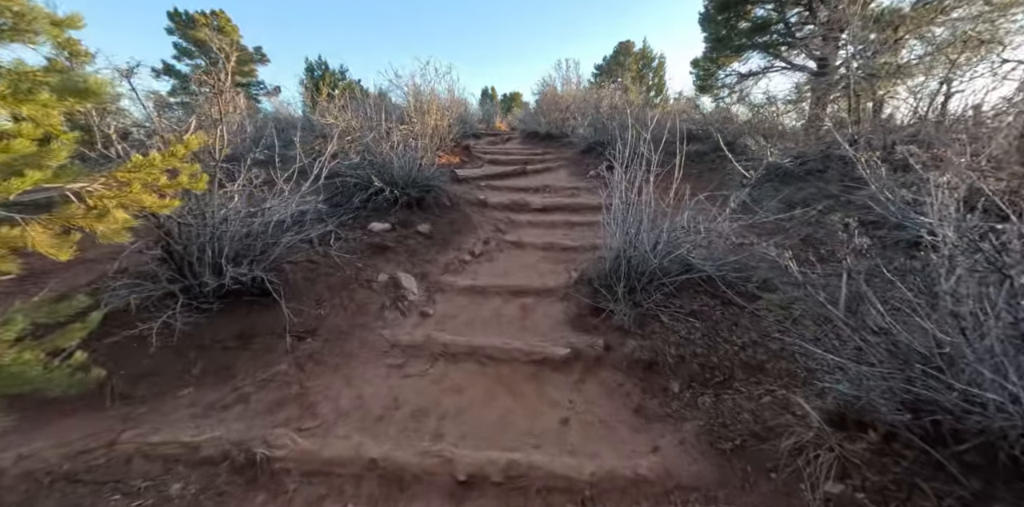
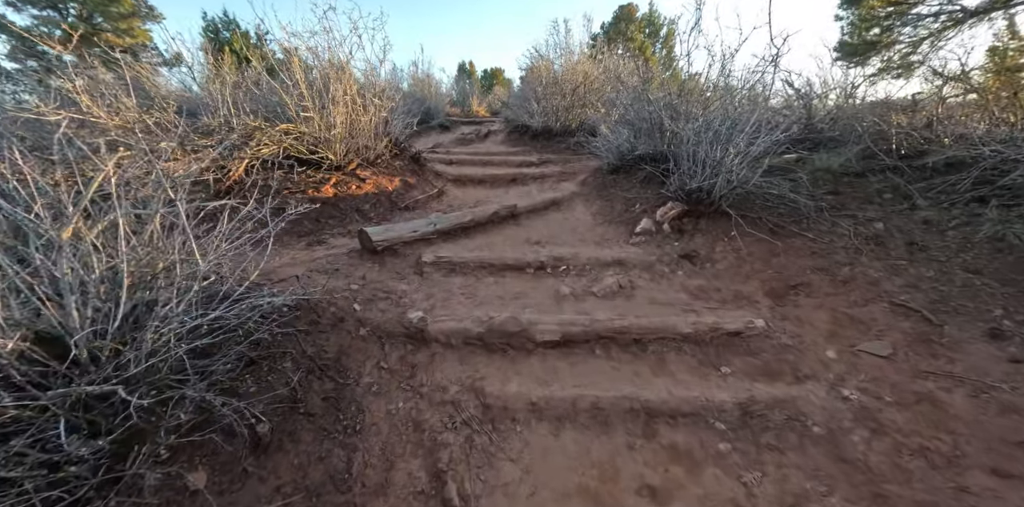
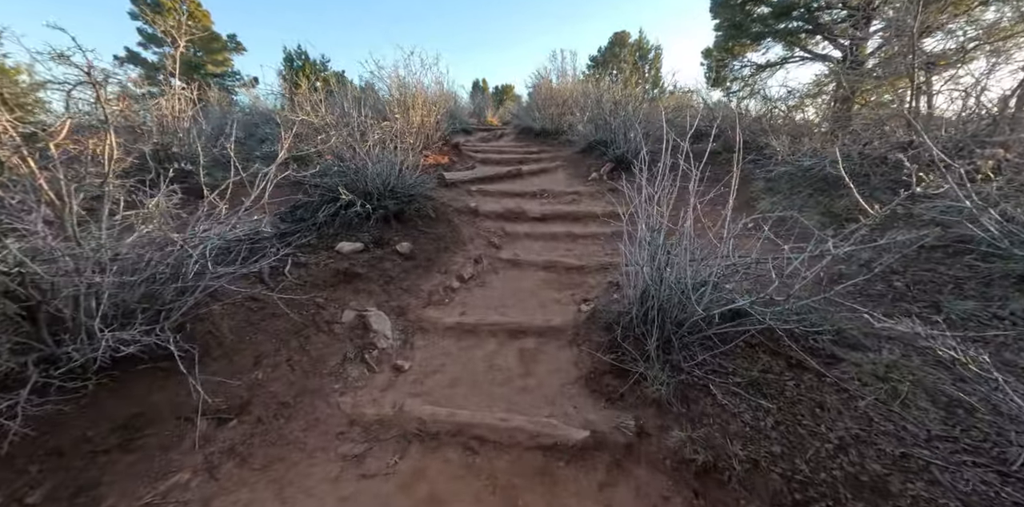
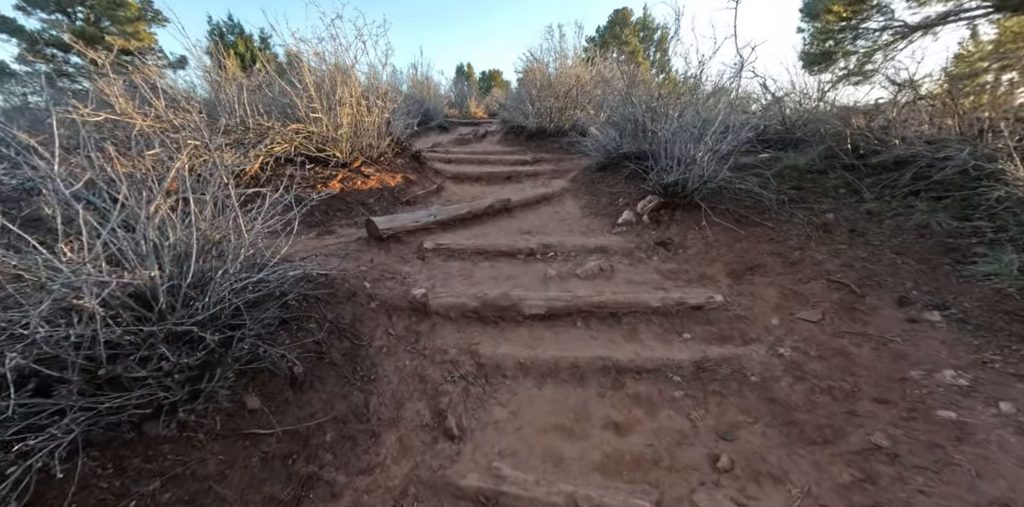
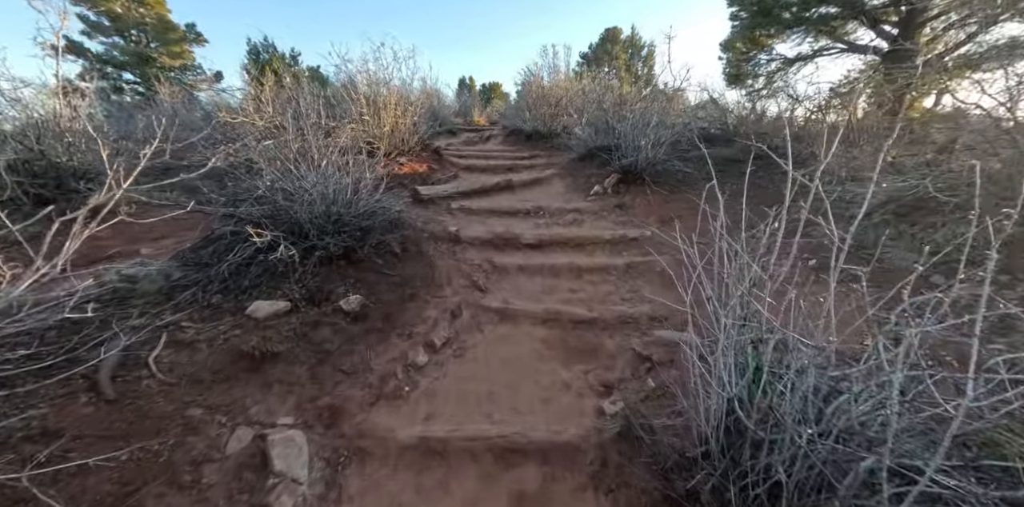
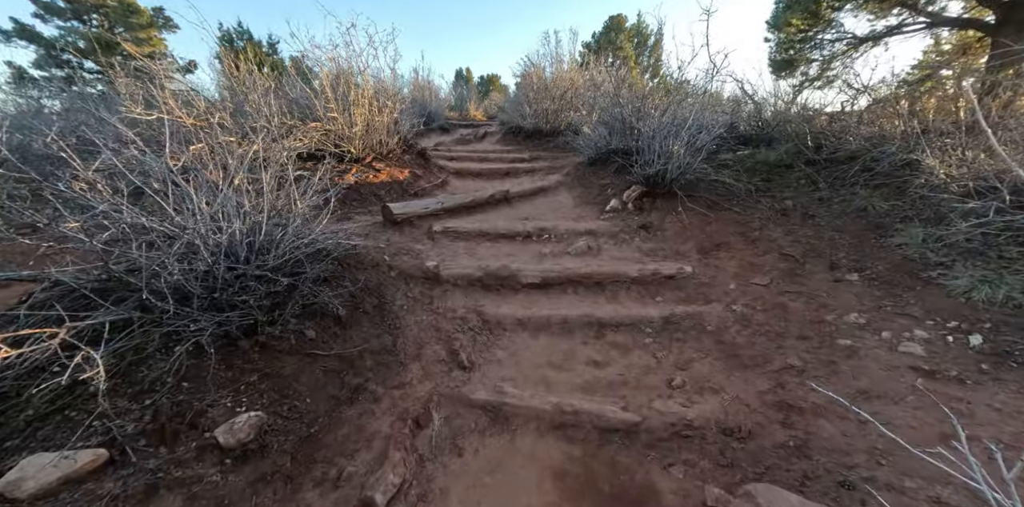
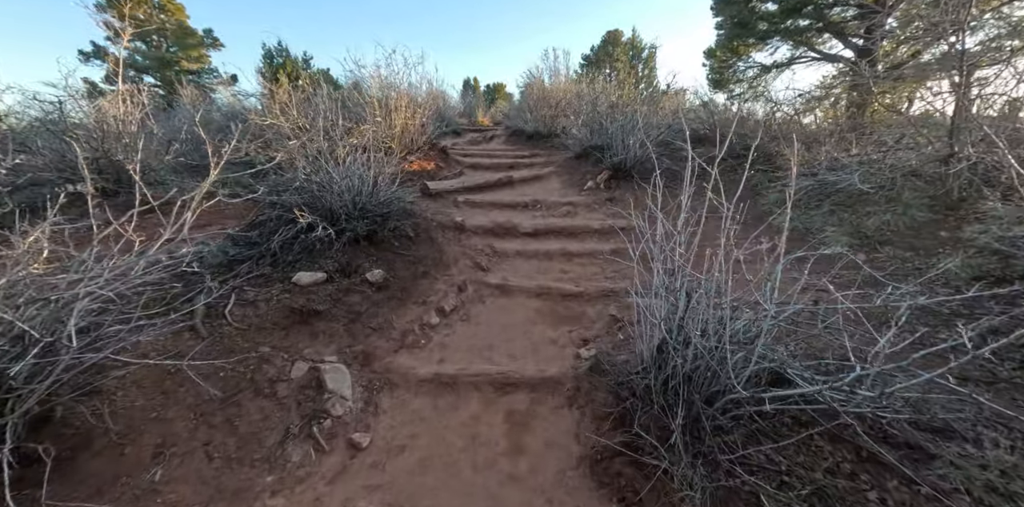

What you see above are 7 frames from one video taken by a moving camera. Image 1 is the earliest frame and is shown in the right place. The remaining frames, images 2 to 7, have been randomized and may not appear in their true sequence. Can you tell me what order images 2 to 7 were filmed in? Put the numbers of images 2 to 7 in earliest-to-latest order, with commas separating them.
3, 7, 5, 6, 4, 2
